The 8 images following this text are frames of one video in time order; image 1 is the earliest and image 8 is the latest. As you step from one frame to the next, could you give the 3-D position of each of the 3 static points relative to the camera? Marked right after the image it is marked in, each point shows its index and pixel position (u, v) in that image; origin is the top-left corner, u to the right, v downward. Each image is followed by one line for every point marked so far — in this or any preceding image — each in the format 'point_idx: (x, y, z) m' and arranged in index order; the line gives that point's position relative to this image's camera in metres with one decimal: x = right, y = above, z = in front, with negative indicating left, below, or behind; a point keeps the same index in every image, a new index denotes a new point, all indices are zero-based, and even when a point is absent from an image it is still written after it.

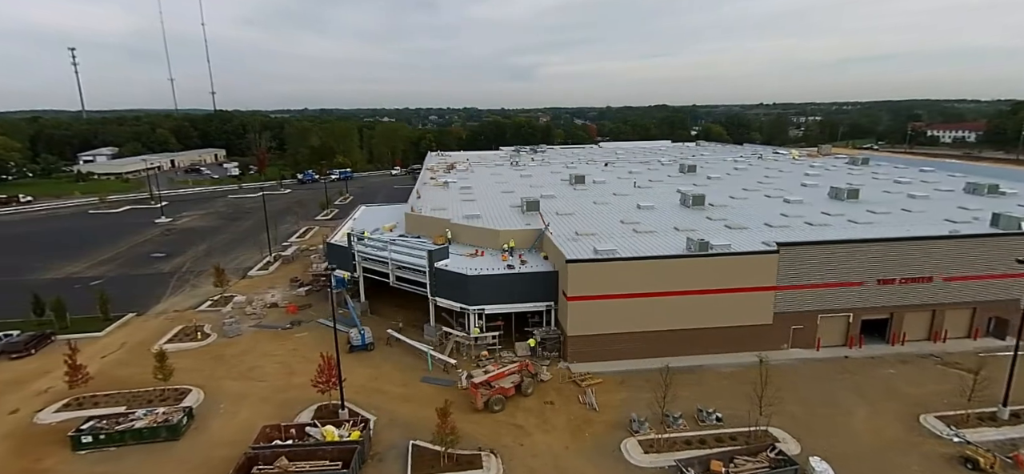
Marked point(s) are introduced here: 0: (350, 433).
0: (-5.9, -7.2, +19.7) m
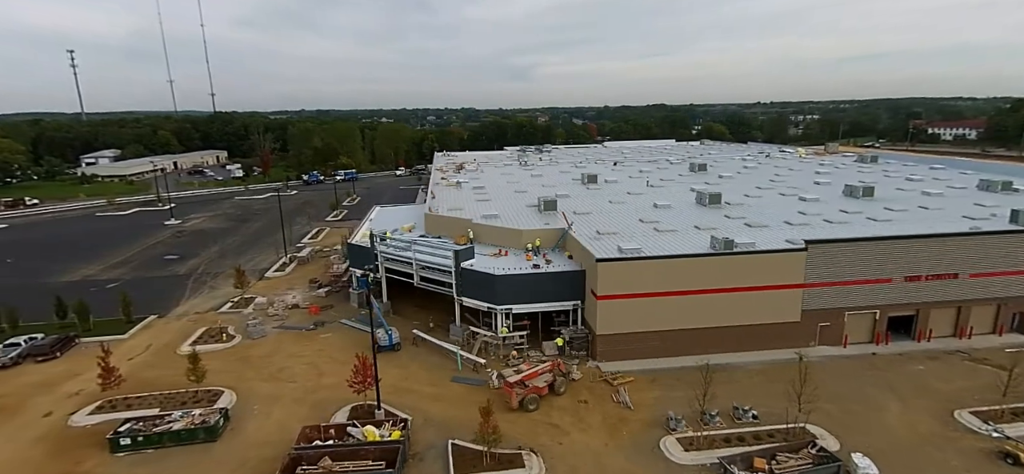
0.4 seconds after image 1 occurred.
0: (-4.4, -7.2, +19.7) m
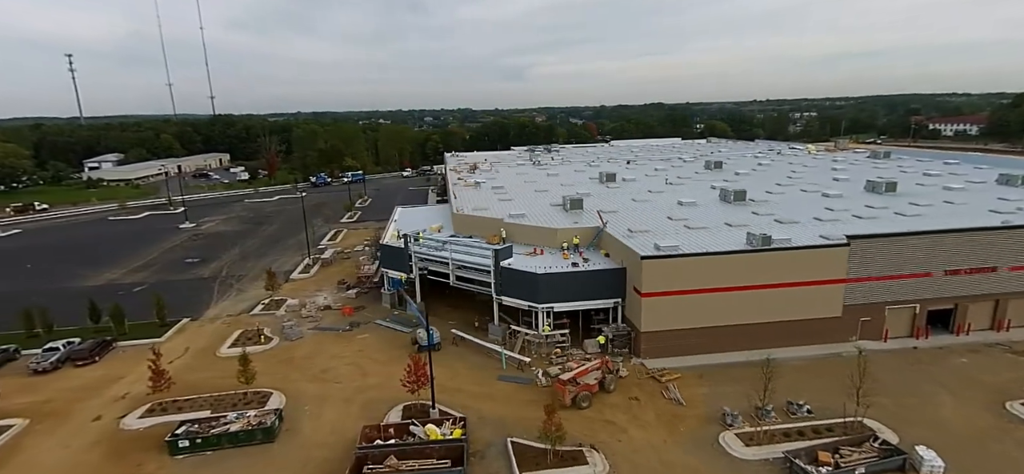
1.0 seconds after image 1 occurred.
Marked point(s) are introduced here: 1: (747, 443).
0: (-2.1, -7.1, +19.8) m
1: (+8.8, -7.6, +20.0) m
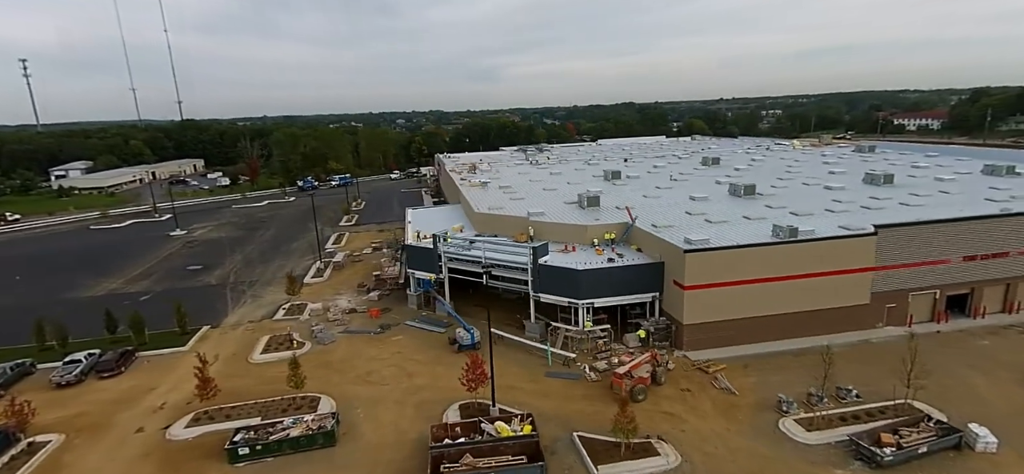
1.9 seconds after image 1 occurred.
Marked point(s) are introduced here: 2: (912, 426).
0: (+0.4, -7.0, +19.8) m
1: (+11.4, -7.3, +20.6) m
2: (+14.8, -6.9, +19.9) m
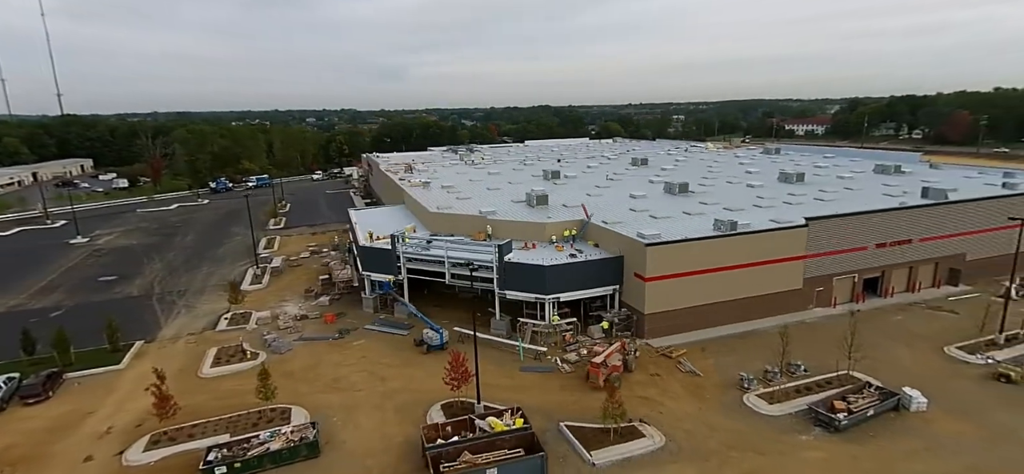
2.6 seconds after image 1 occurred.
0: (+0.1, -6.9, +20.1) m
1: (+10.8, -6.9, +22.6) m
2: (+14.3, -6.5, +22.4) m
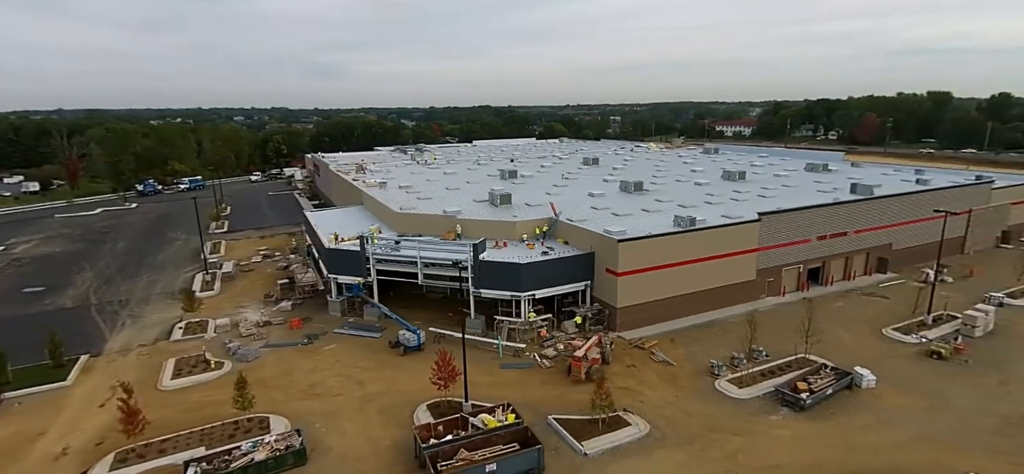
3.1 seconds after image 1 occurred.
0: (-0.2, -6.8, +20.3) m
1: (+10.1, -6.6, +24.0) m
2: (+13.6, -6.1, +24.2) m
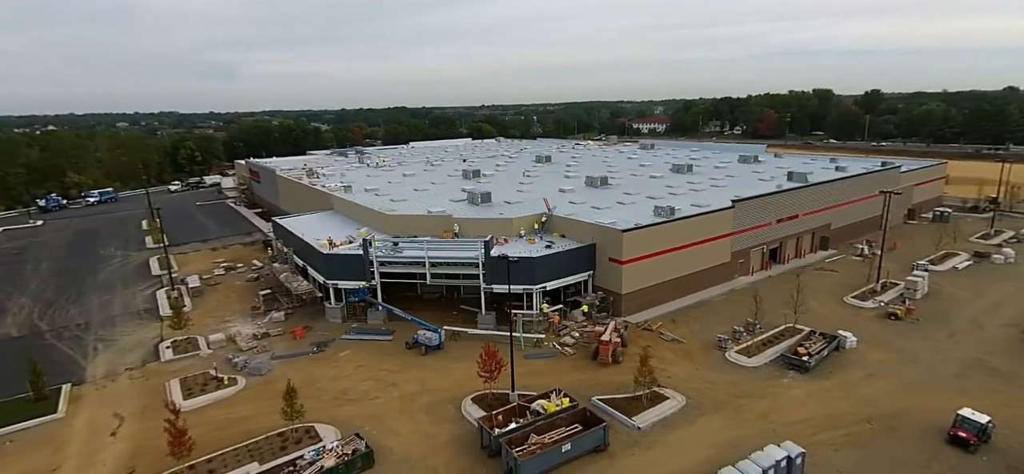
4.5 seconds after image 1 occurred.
0: (+1.9, -6.5, +21.3) m
1: (+11.6, -5.8, +26.5) m
2: (+15.0, -5.2, +27.2) m
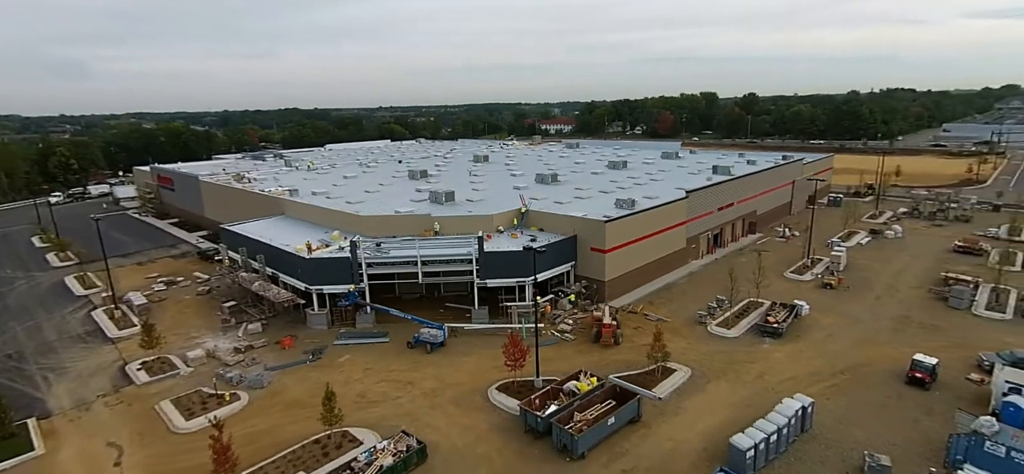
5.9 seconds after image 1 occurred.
0: (+3.2, -6.0, +22.6) m
1: (+11.7, -5.0, +29.5) m
2: (+14.9, -4.2, +30.8) m
